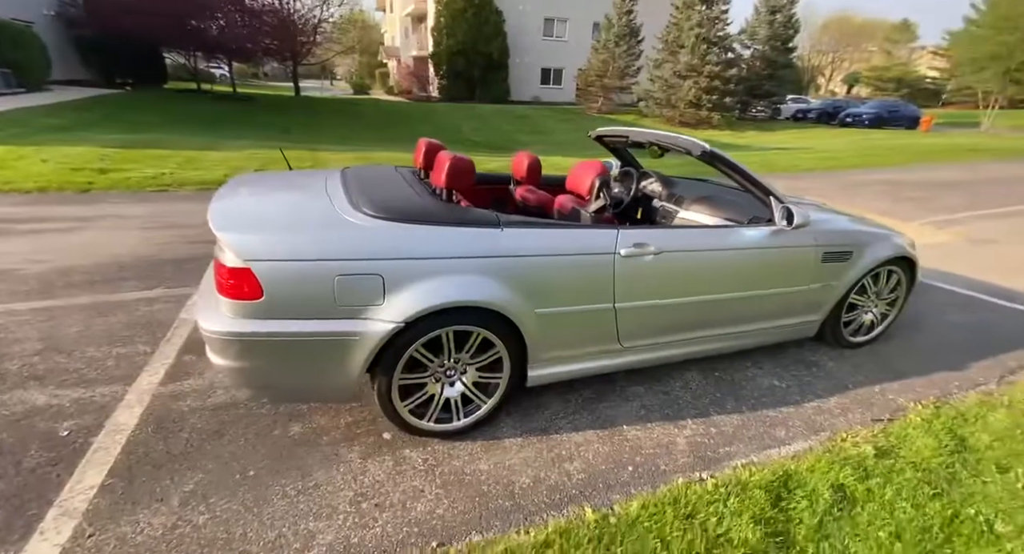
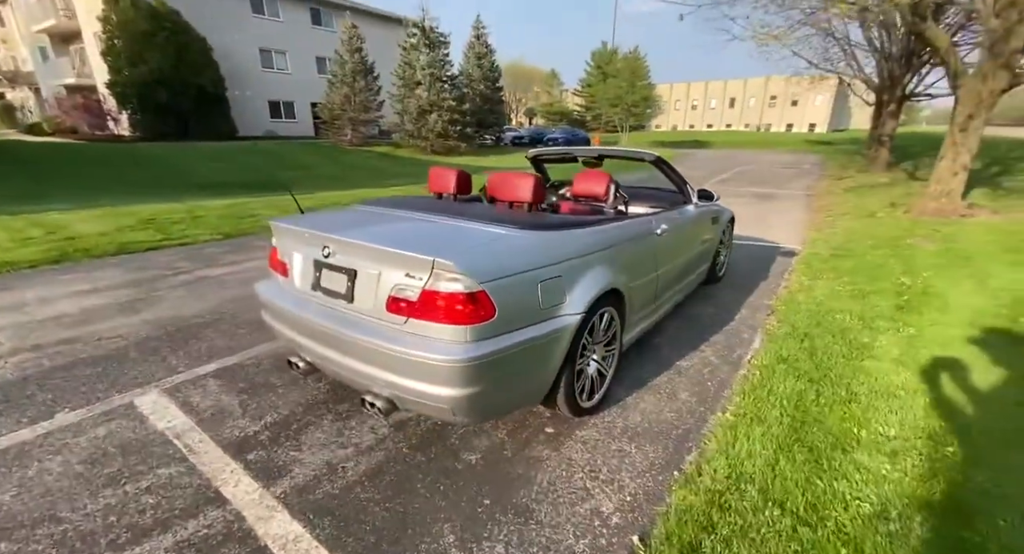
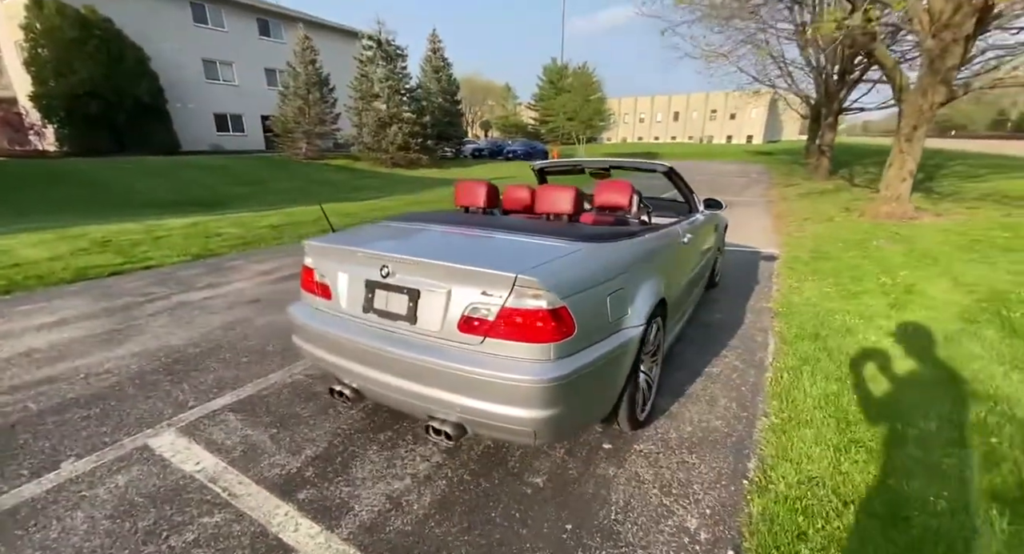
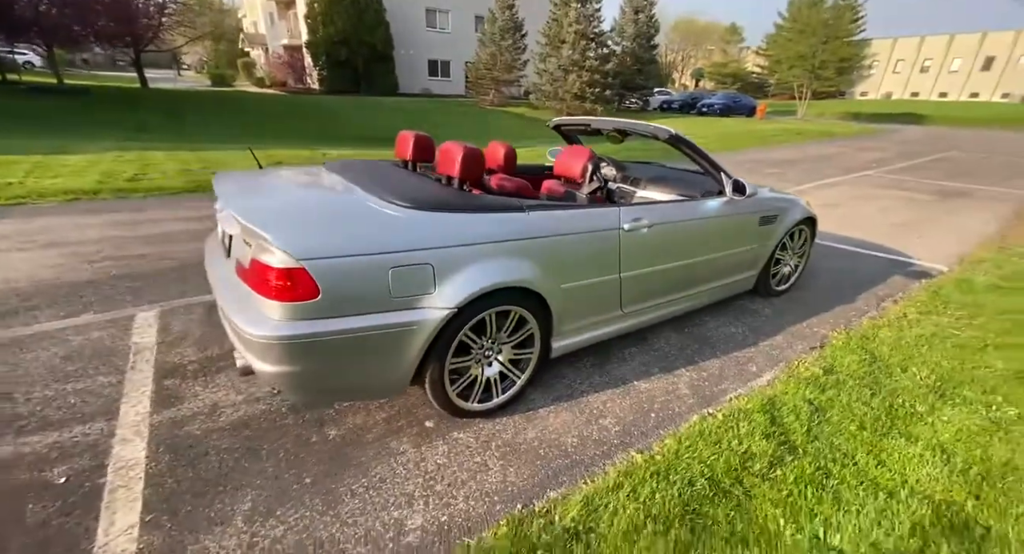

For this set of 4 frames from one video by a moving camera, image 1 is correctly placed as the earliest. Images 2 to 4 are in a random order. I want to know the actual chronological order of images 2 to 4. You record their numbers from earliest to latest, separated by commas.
4, 2, 3
